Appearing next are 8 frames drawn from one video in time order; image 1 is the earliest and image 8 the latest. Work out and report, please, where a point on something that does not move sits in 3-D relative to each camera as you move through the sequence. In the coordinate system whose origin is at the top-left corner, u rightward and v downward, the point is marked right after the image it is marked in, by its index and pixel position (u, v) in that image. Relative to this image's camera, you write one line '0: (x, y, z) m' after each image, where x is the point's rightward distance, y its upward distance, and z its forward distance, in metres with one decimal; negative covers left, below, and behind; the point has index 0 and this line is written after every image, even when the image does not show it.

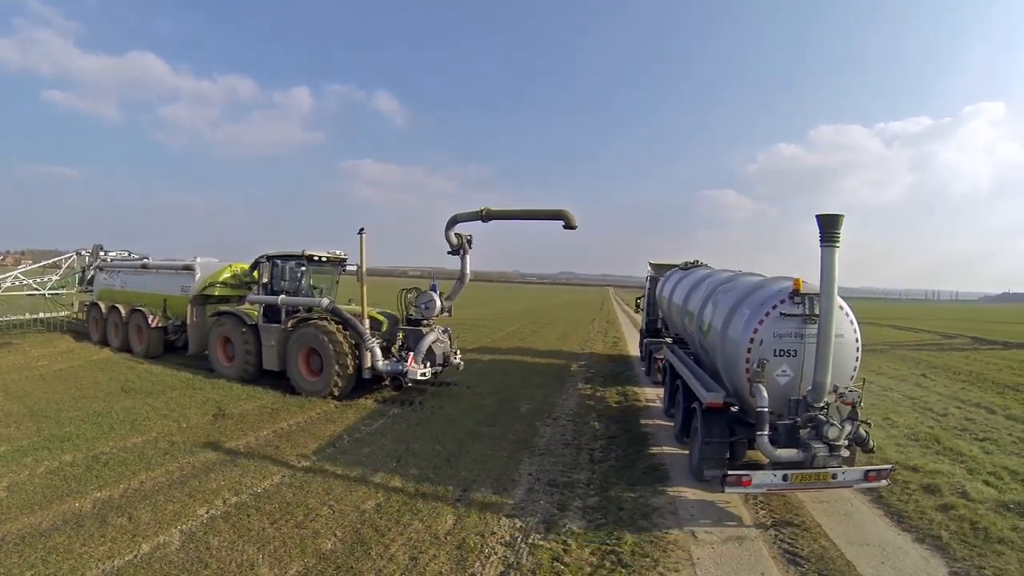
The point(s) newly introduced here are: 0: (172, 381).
0: (-8.1, -2.2, +12.6) m
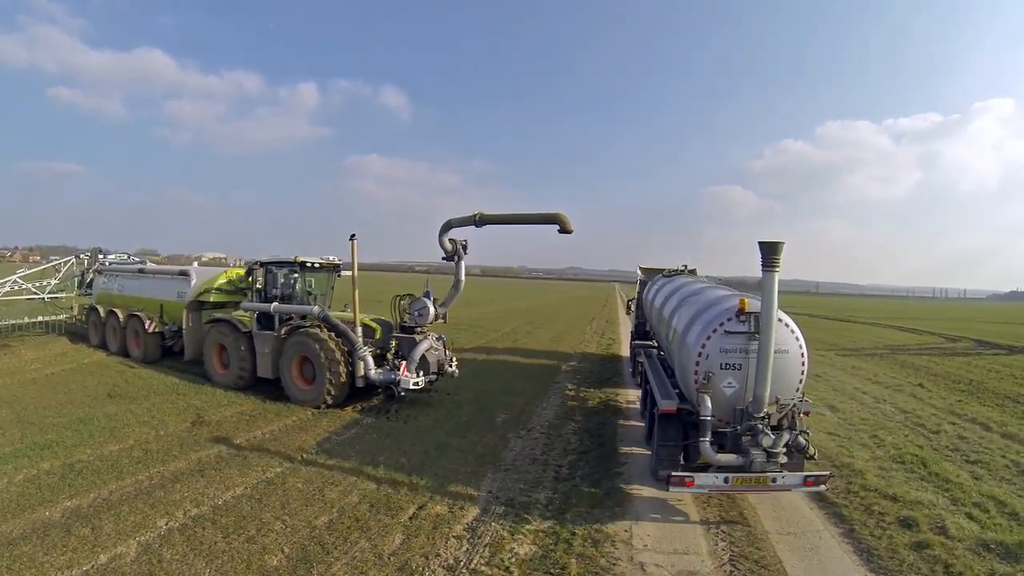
0: (-8.3, -2.2, +12.5) m
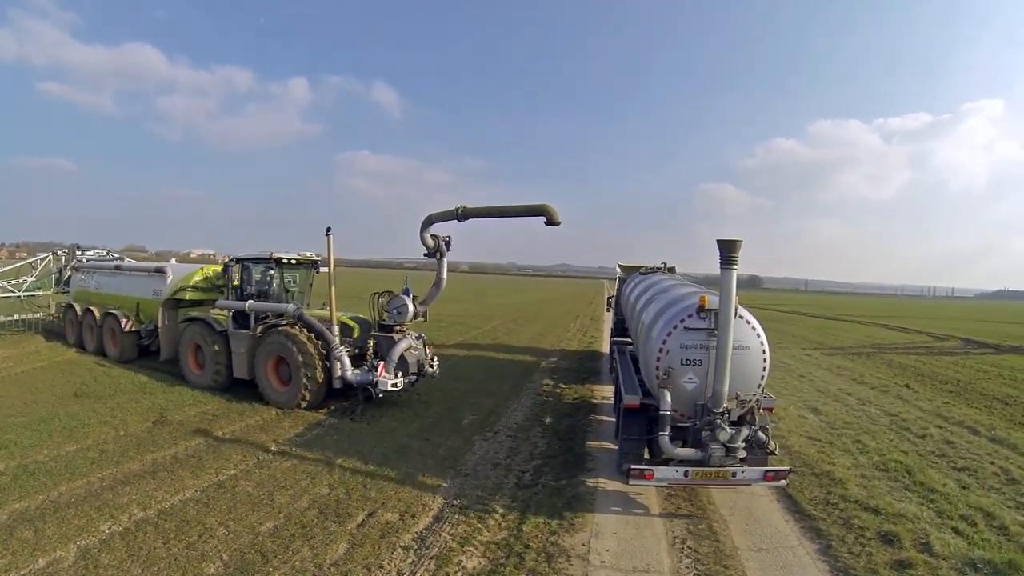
0: (-8.8, -2.1, +12.0) m
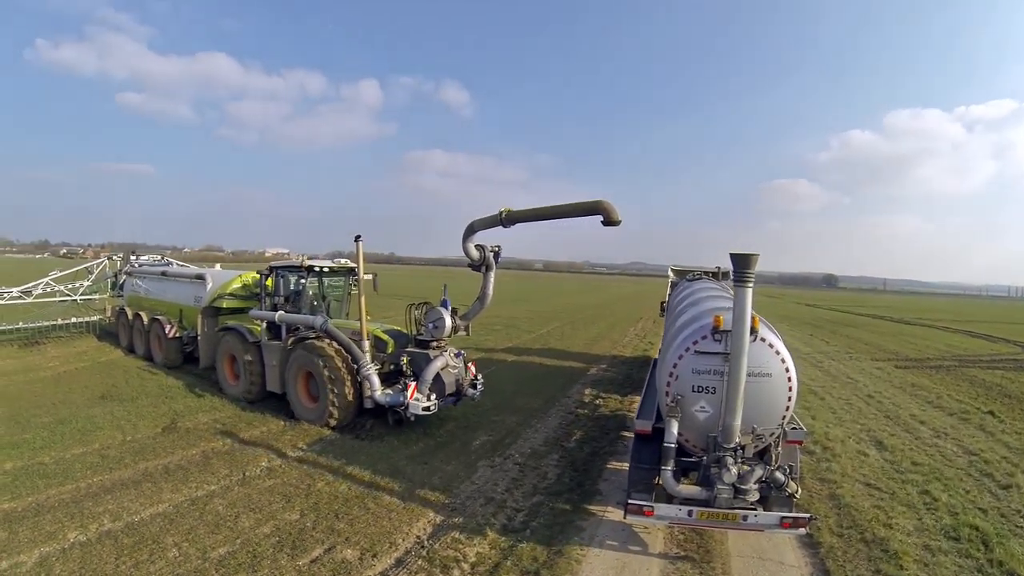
0: (-8.2, -2.2, +12.2) m
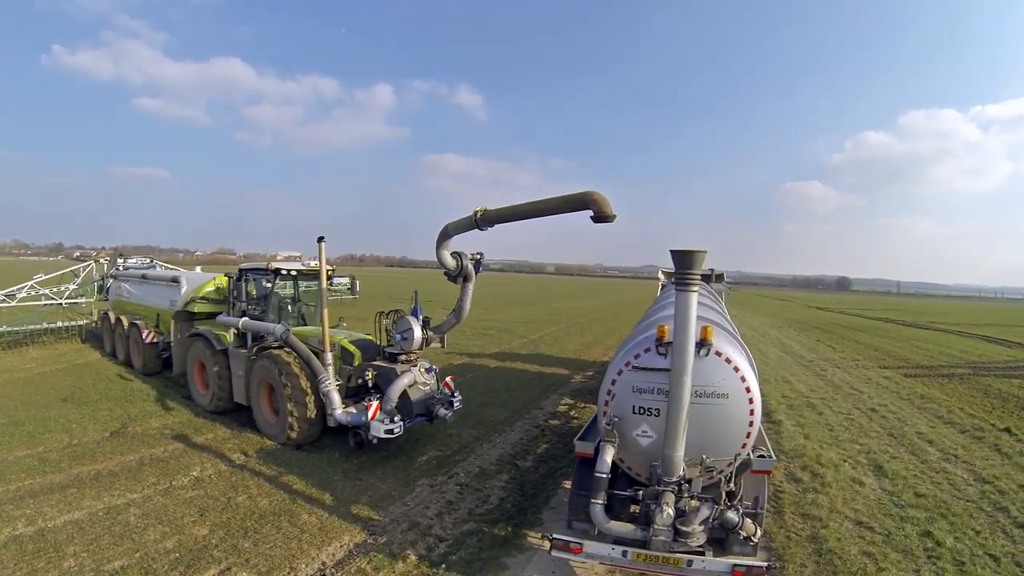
0: (-8.6, -2.3, +11.7) m
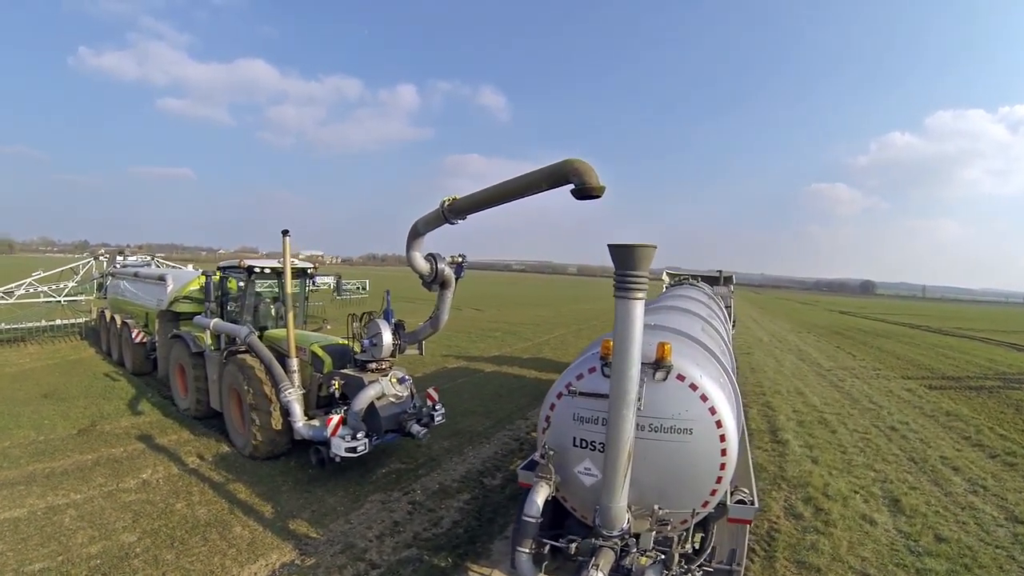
0: (-8.7, -2.2, +11.3) m
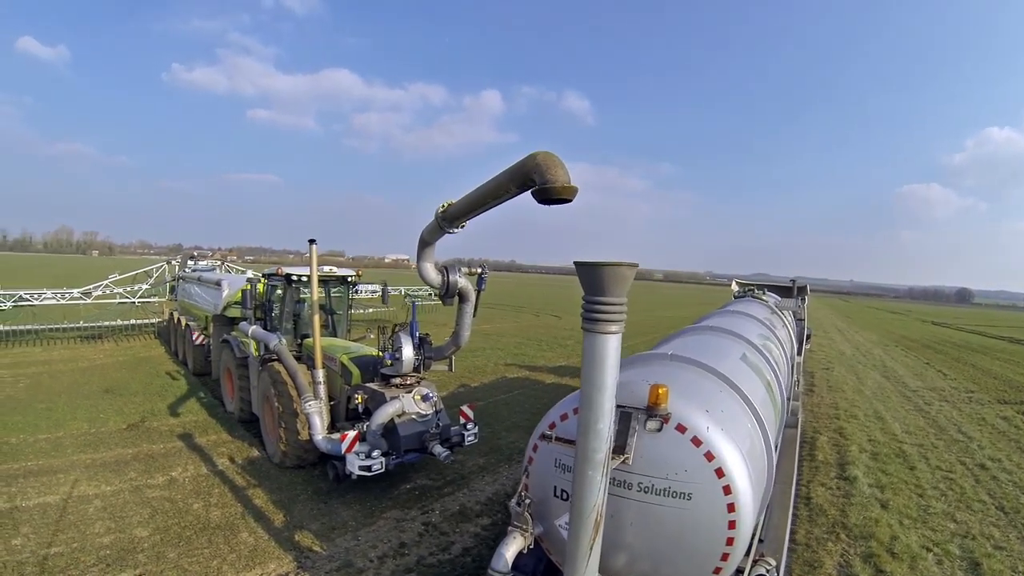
0: (-7.8, -2.3, +11.9) m
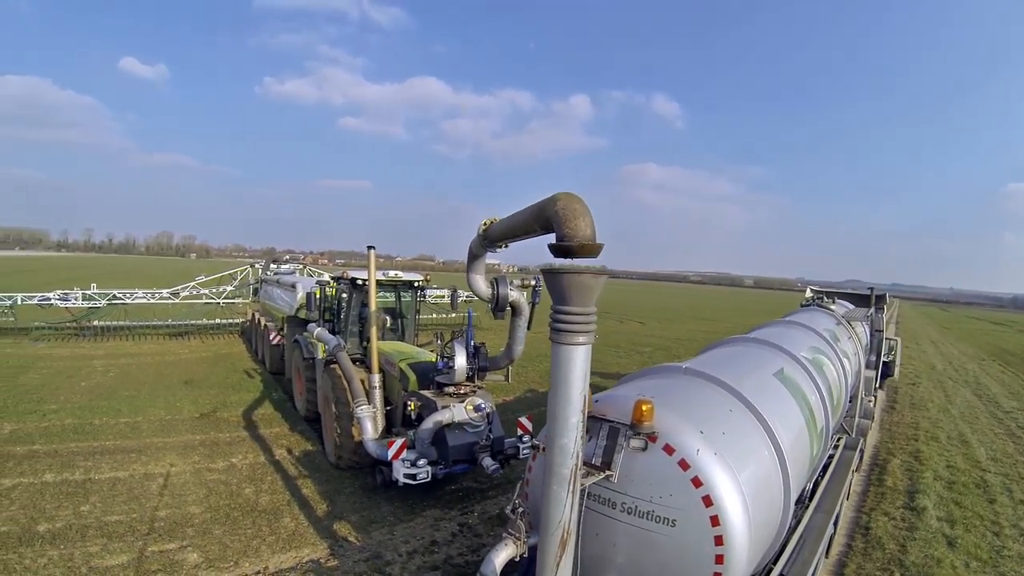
0: (-6.7, -2.3, +12.7) m
